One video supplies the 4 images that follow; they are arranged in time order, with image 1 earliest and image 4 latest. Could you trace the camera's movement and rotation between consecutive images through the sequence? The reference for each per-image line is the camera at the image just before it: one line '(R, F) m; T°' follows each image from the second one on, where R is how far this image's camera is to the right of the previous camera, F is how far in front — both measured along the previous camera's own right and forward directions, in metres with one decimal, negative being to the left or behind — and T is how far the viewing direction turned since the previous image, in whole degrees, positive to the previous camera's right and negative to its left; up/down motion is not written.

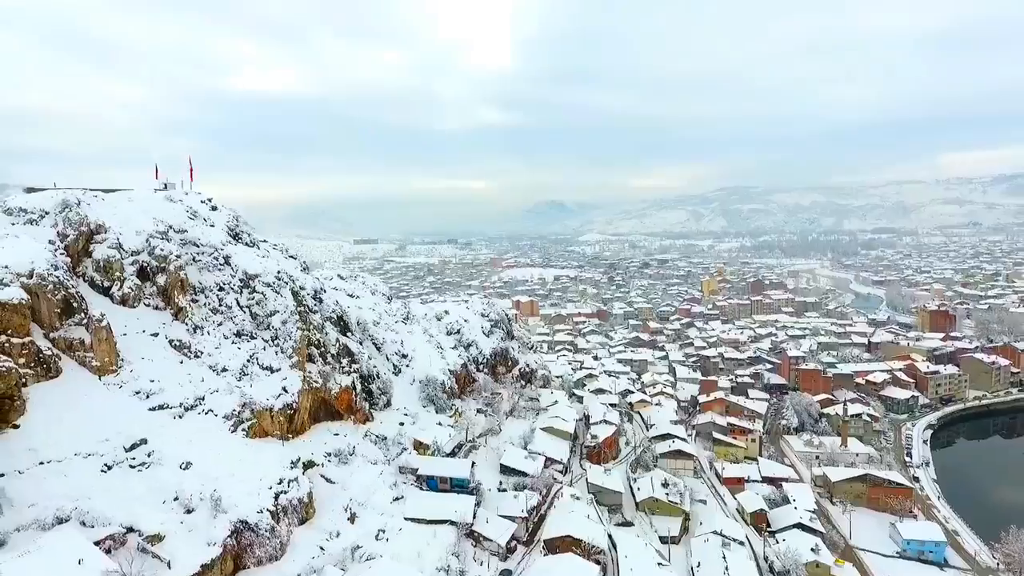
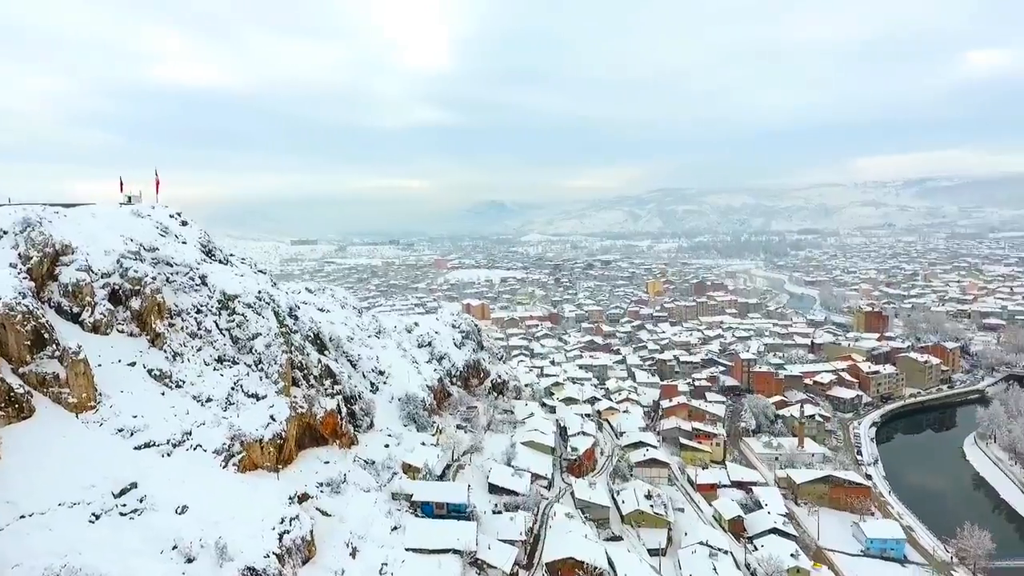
(-0.6, +0.1) m; +5°
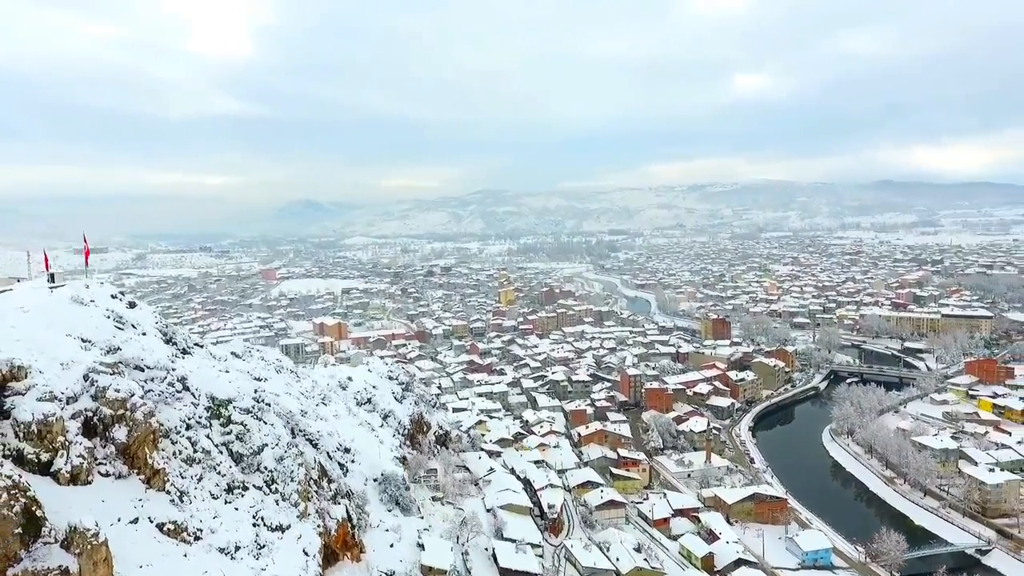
(-2.3, +0.9) m; +16°
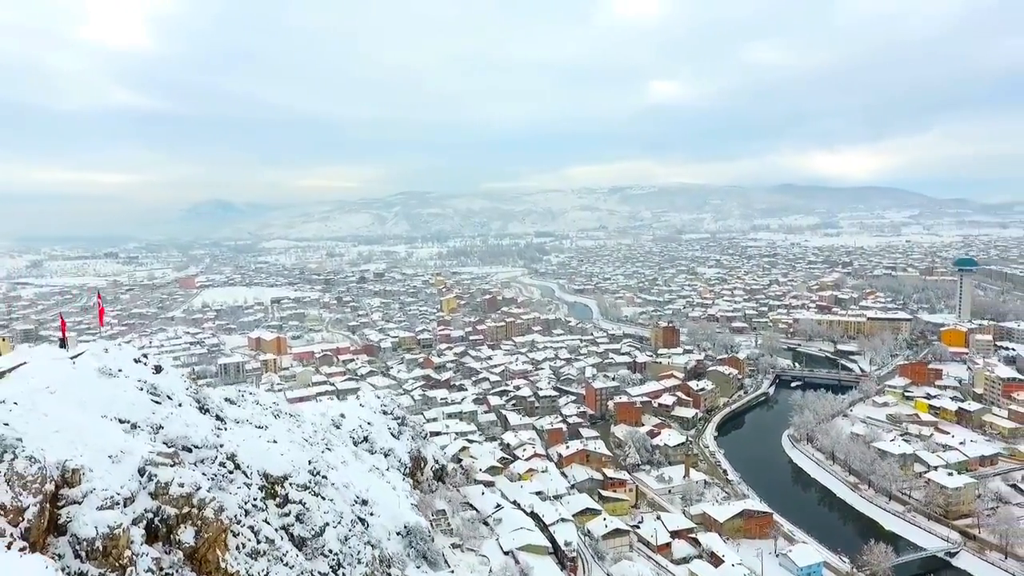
(-1.4, +0.4) m; +7°
